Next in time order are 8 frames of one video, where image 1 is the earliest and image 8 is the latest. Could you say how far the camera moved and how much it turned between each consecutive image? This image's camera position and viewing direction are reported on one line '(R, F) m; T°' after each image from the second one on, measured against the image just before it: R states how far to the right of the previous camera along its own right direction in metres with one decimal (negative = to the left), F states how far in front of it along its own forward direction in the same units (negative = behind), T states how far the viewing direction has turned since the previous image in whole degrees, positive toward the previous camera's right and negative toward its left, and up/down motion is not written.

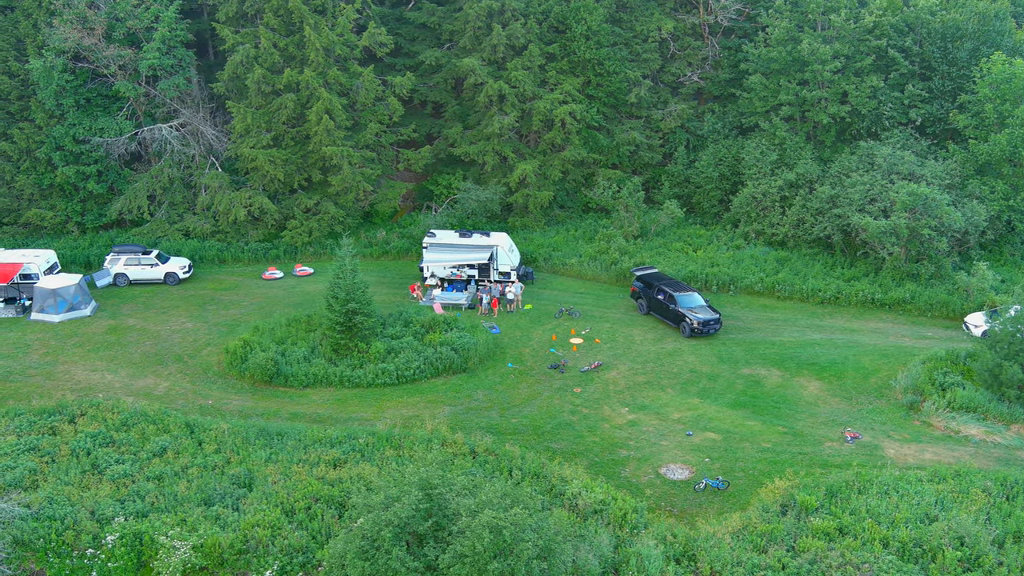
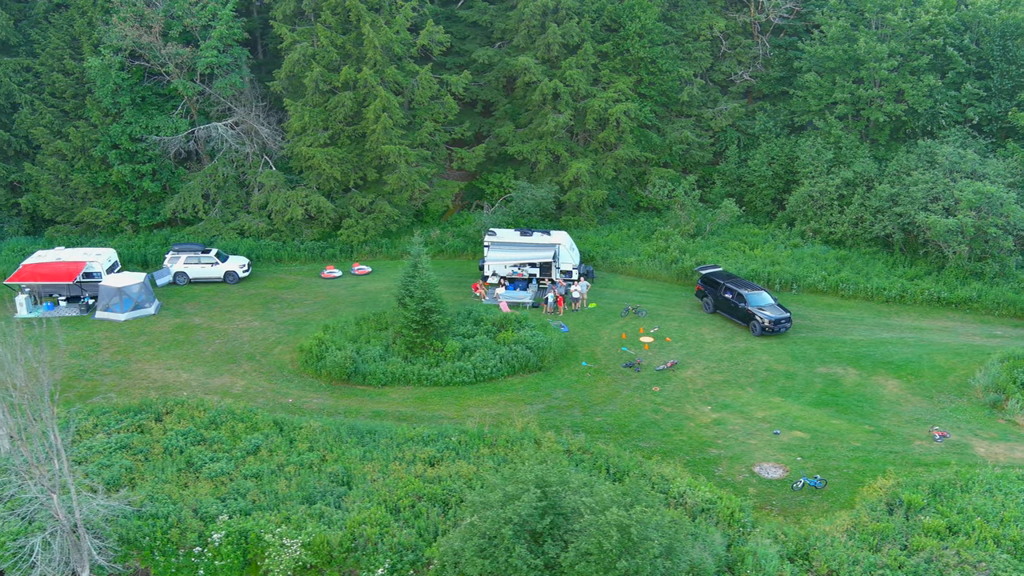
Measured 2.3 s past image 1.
(-1.8, +0.1) m; 0°
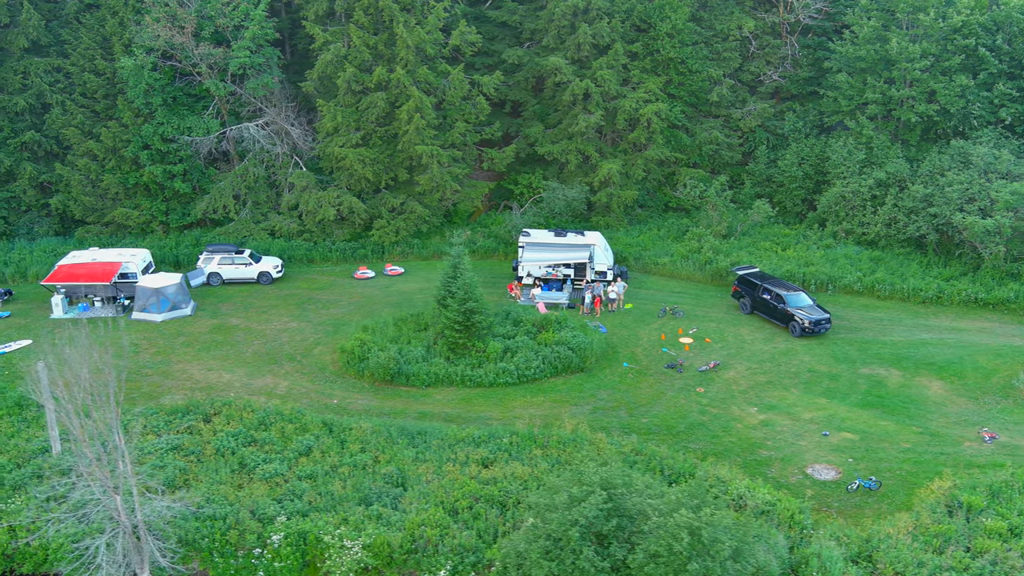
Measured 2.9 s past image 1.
(-1.0, 0.0) m; 0°
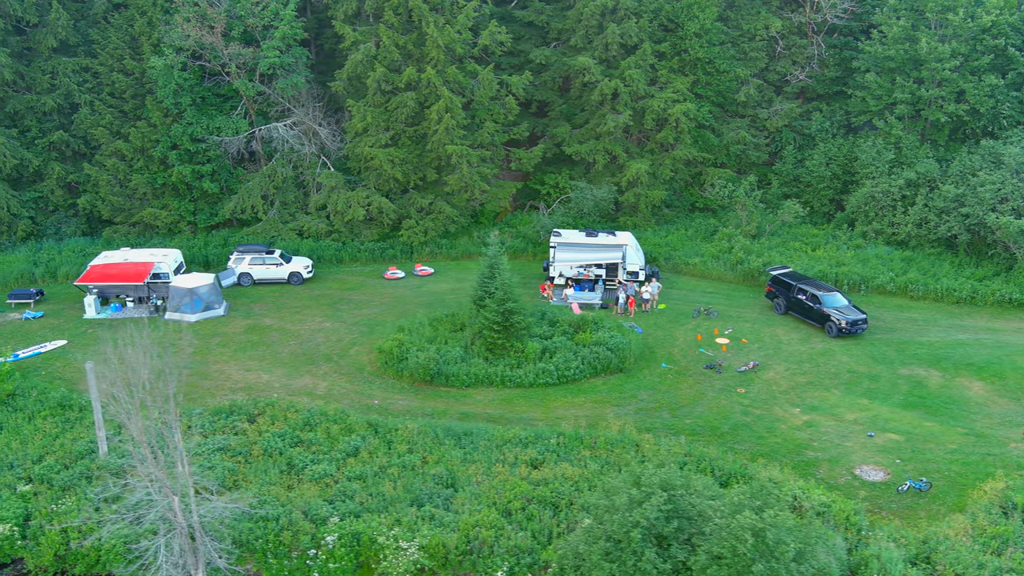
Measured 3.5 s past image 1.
(-0.9, 0.0) m; 0°
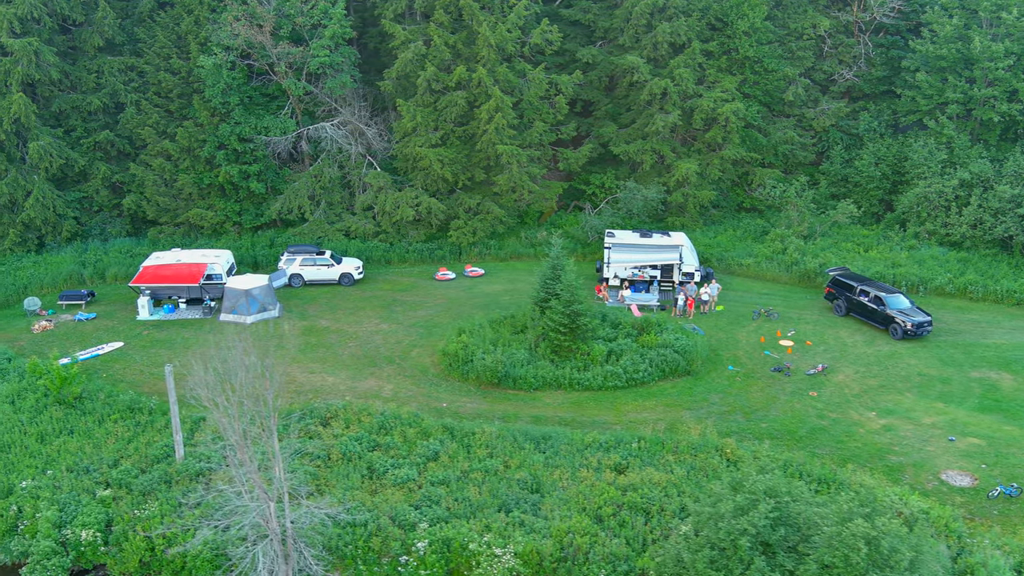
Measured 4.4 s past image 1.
(-1.5, +0.2) m; 0°
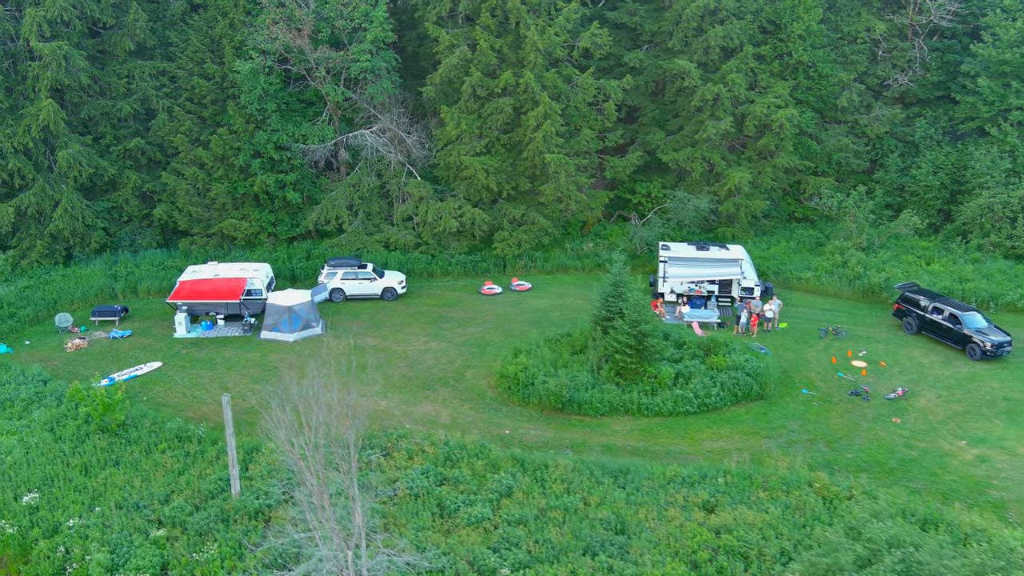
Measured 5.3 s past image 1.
(-1.3, +1.1) m; 0°
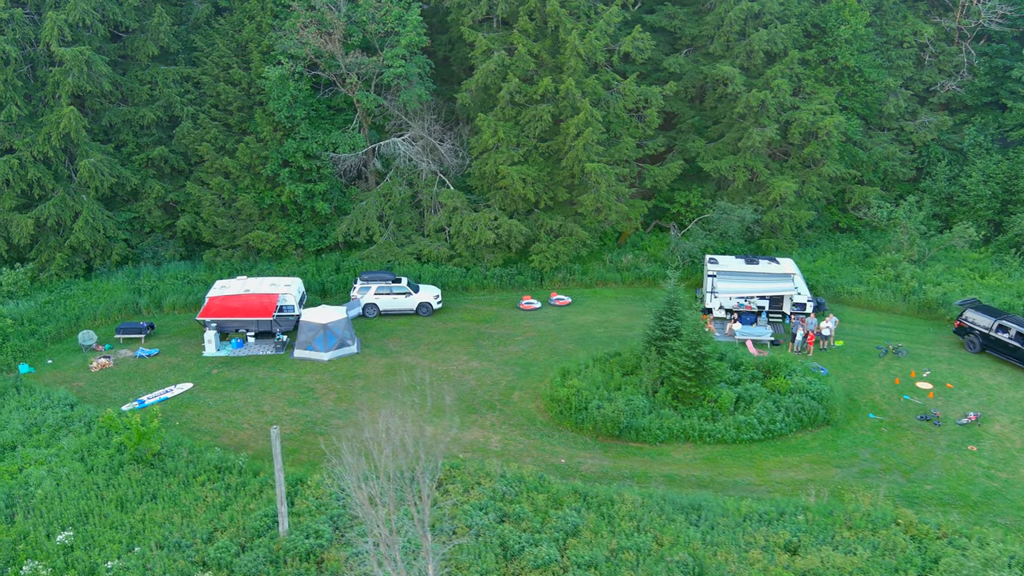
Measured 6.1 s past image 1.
(-1.1, +1.0) m; 0°
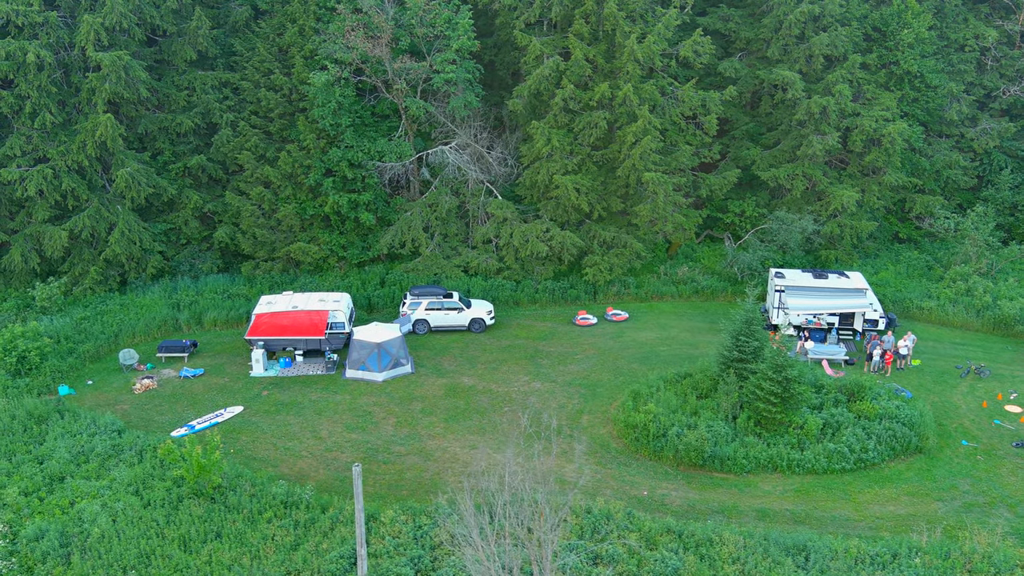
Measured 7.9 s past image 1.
(-1.5, +1.1) m; 0°
